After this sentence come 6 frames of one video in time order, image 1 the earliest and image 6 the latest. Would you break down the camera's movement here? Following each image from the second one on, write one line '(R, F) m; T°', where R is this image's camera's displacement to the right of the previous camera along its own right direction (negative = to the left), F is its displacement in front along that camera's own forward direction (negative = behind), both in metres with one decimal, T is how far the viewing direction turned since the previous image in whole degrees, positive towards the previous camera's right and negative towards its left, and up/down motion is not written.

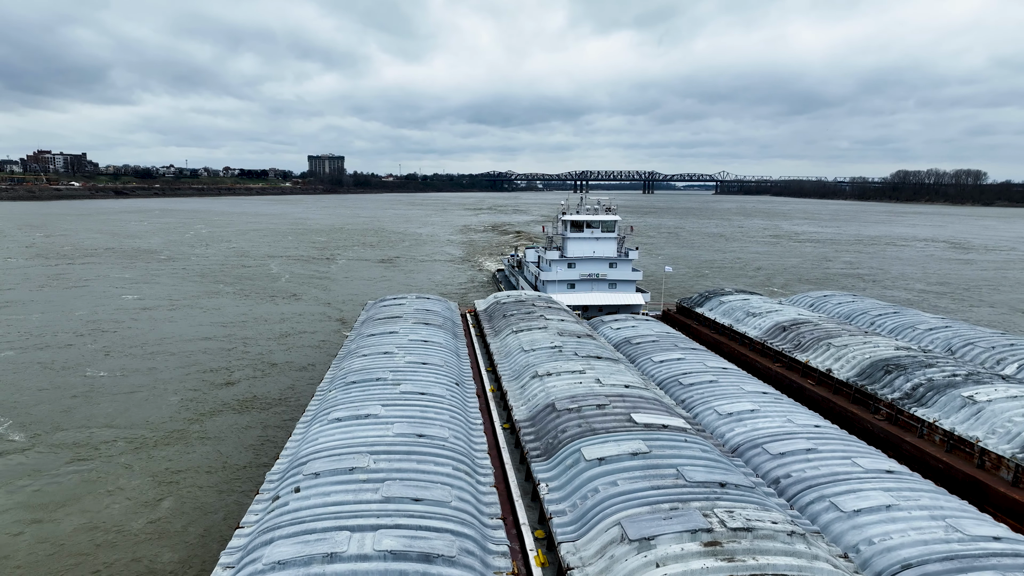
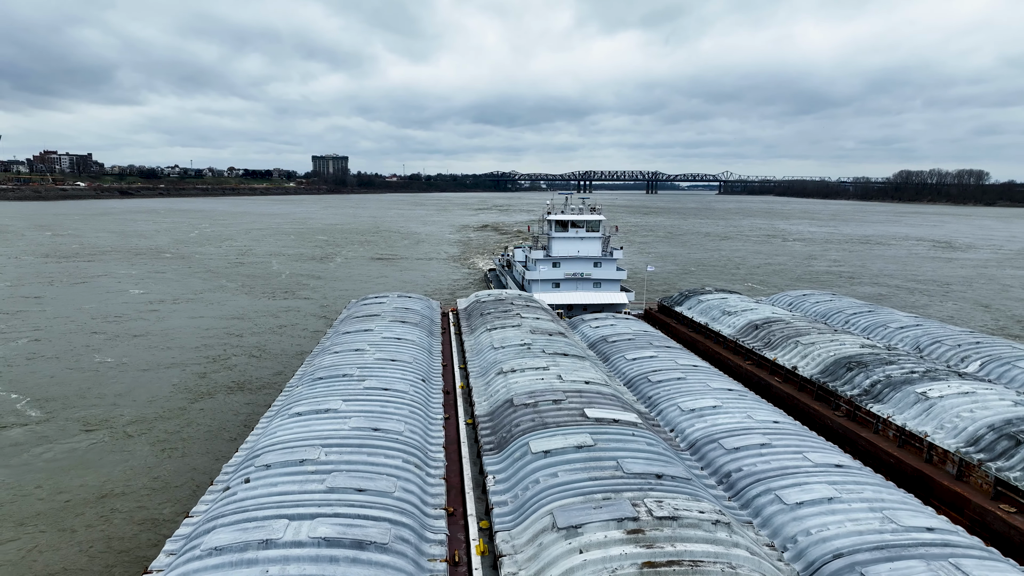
(+0.7, -0.1) m; 0°
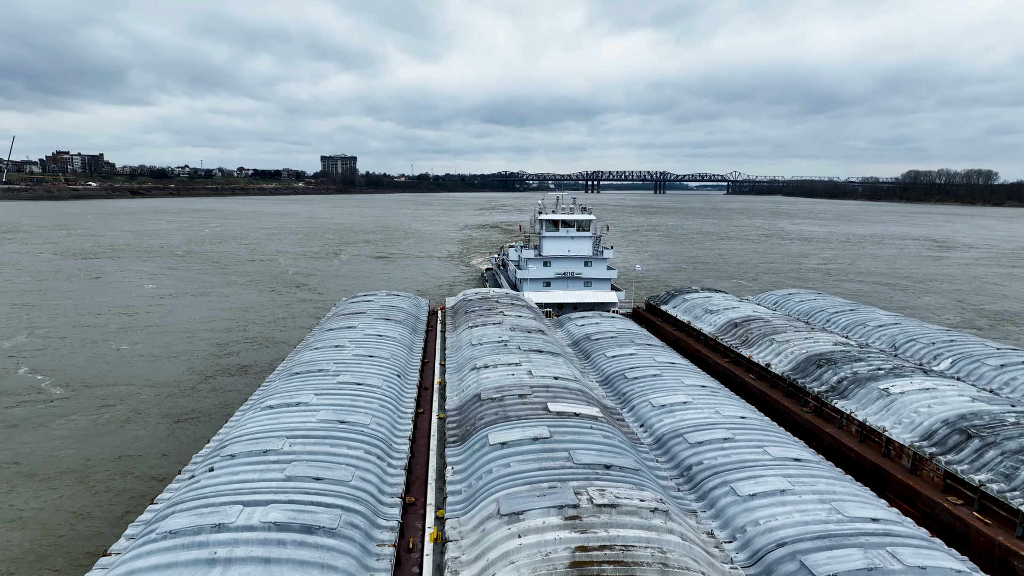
(+0.6, -0.2) m; 0°
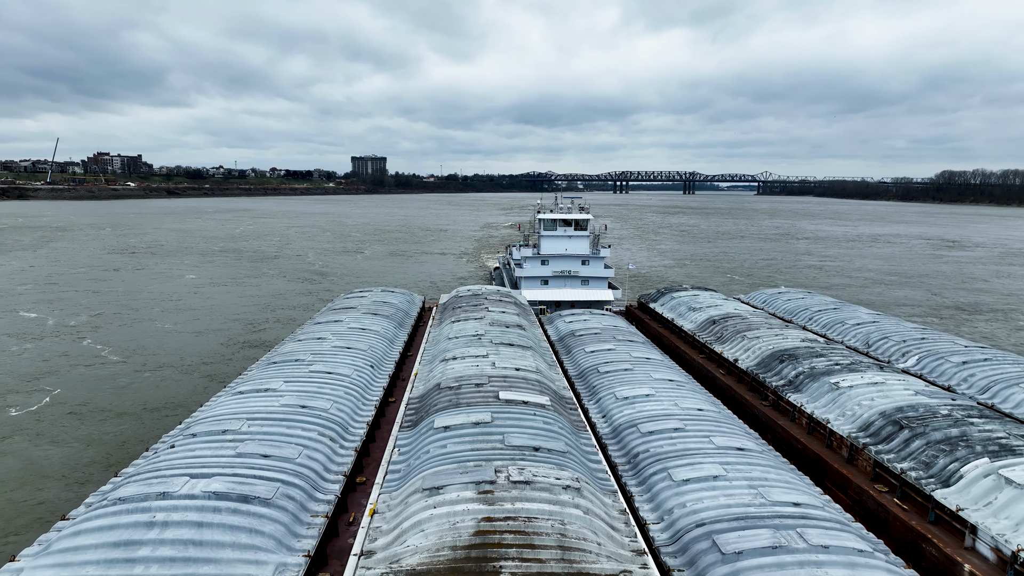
(+1.1, -0.4) m; -2°
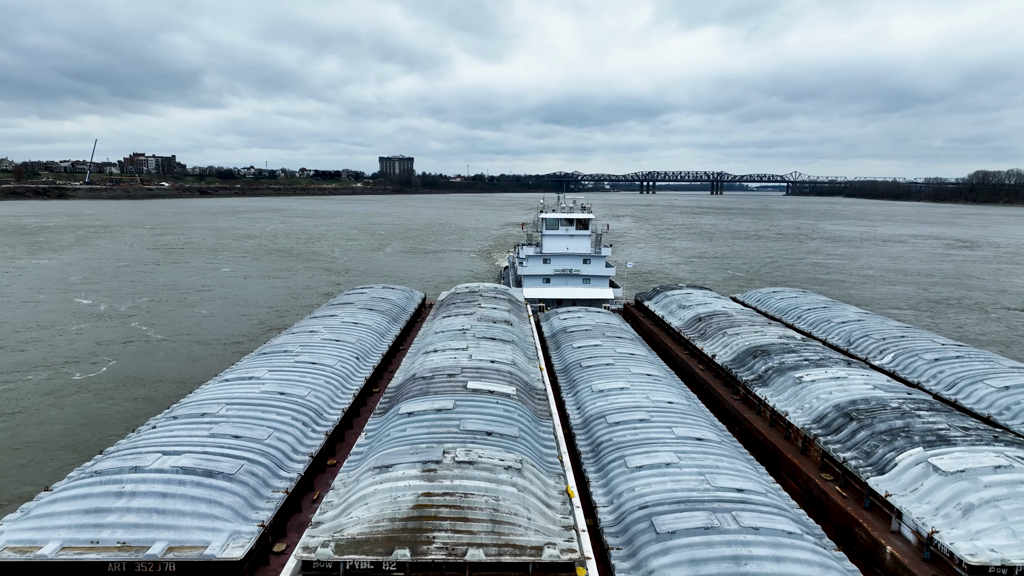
(+0.9, -0.4) m; -2°
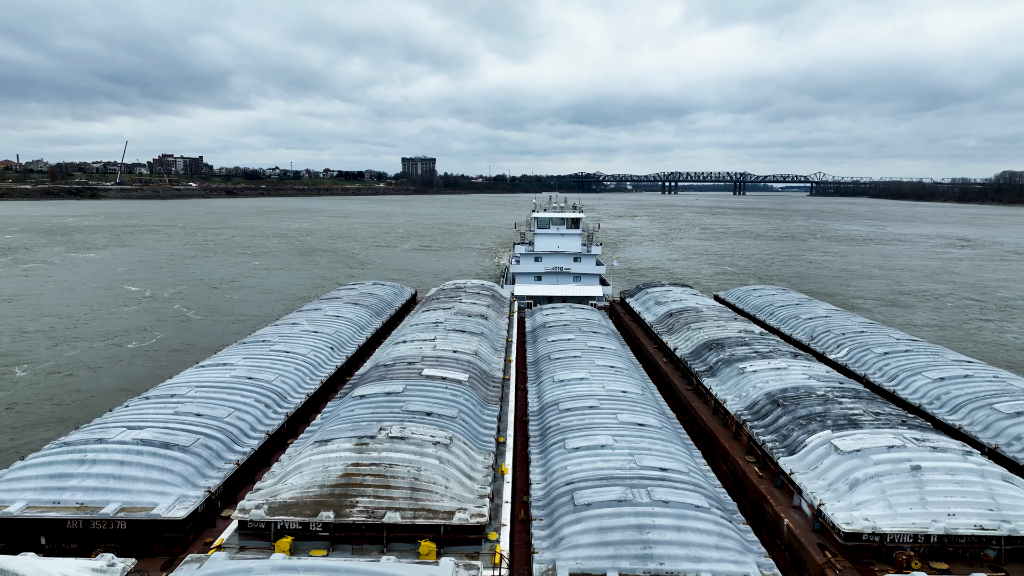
(+1.1, -0.6) m; -1°
